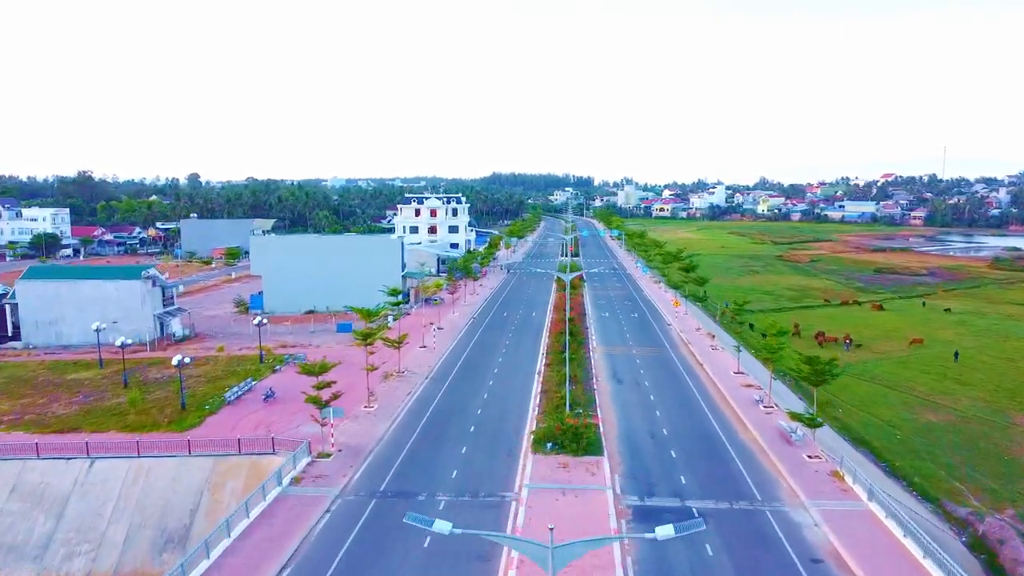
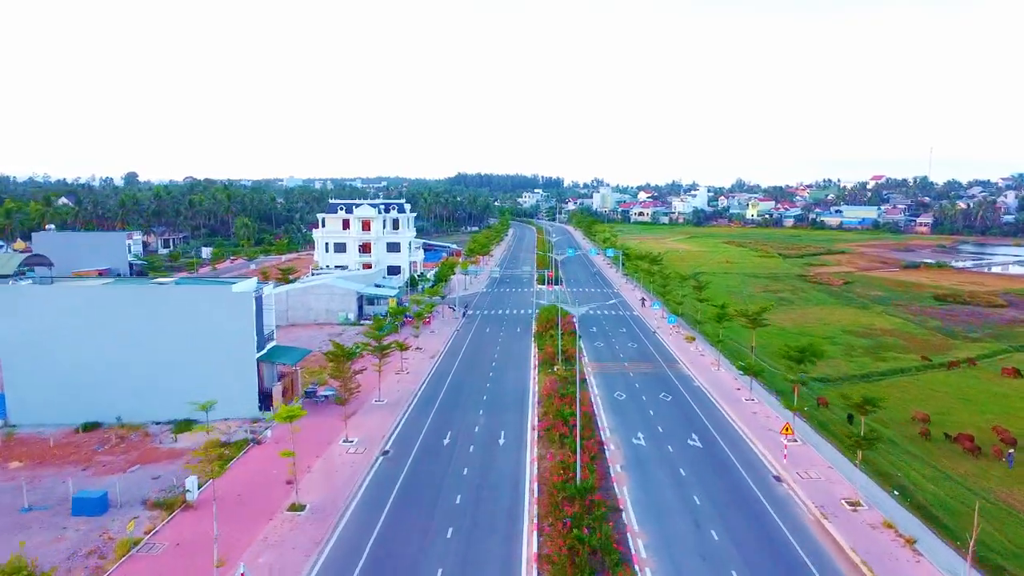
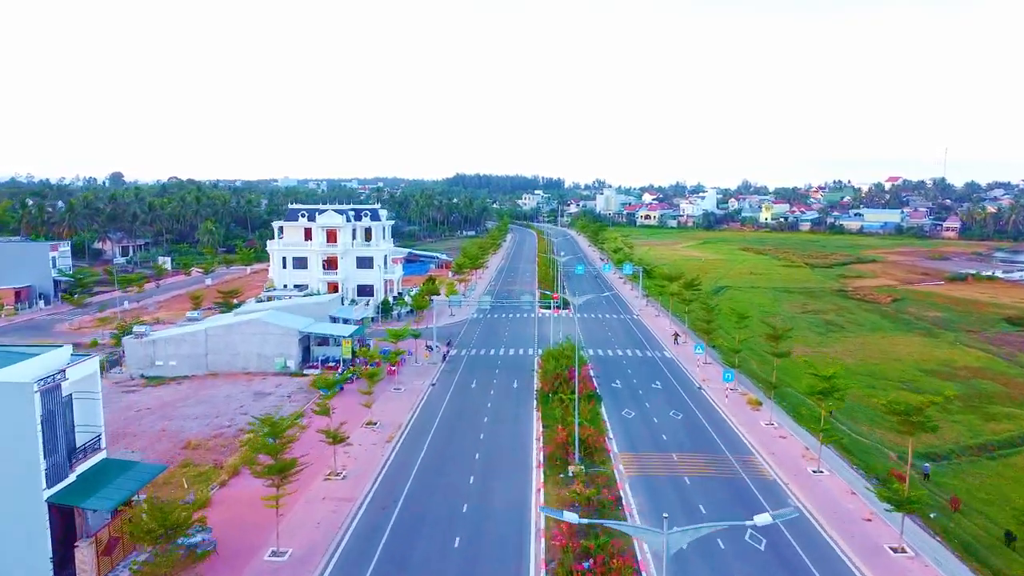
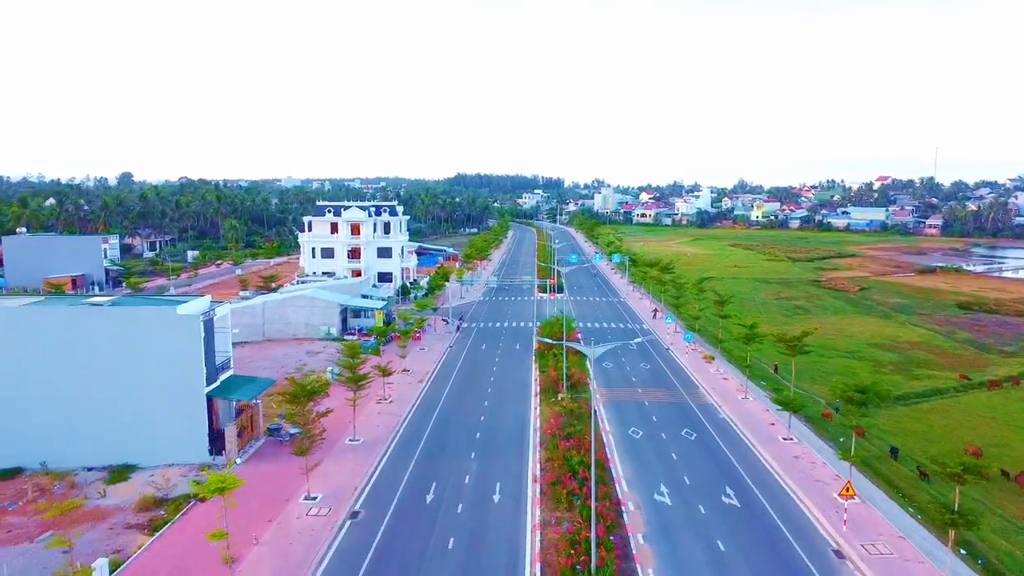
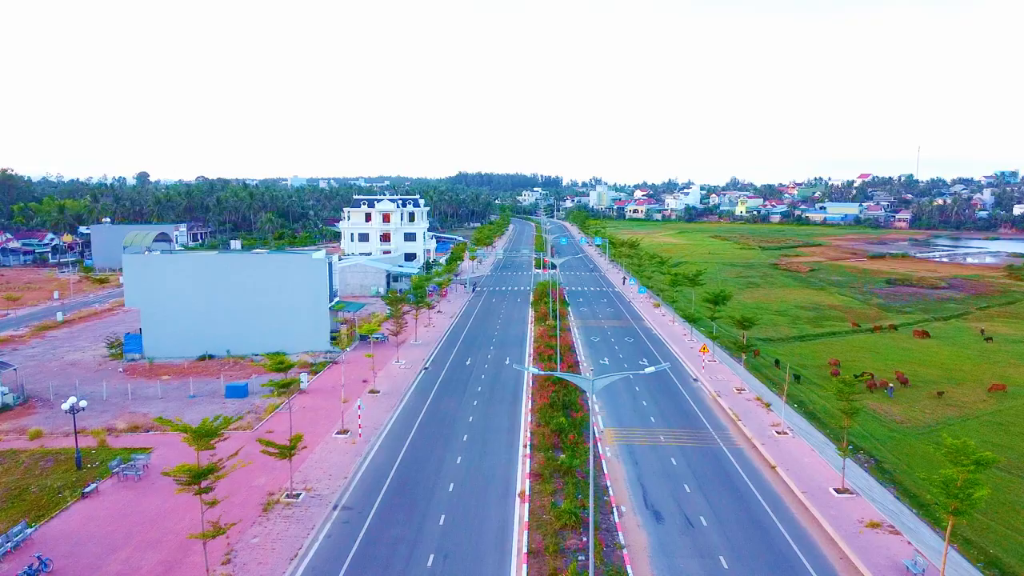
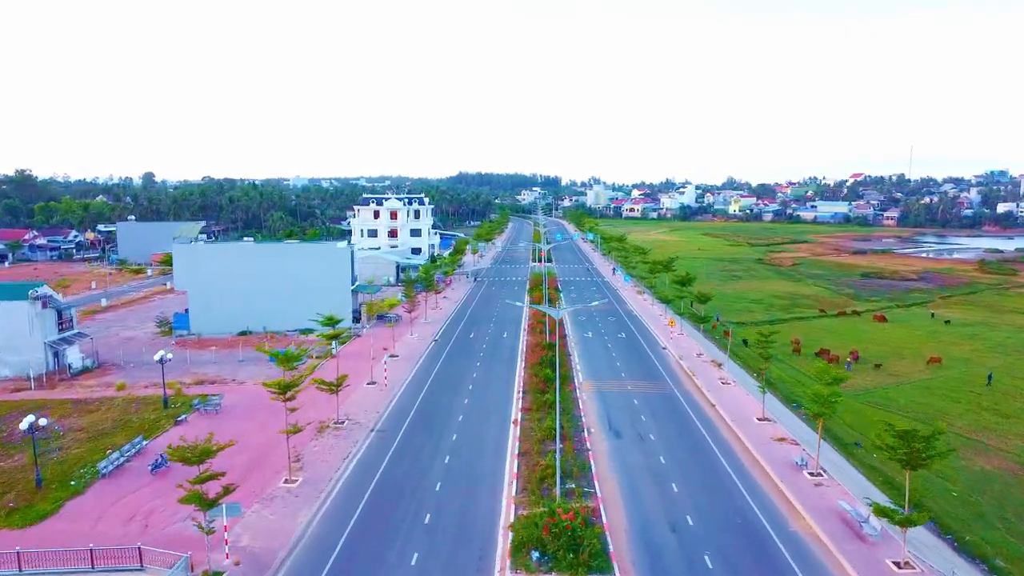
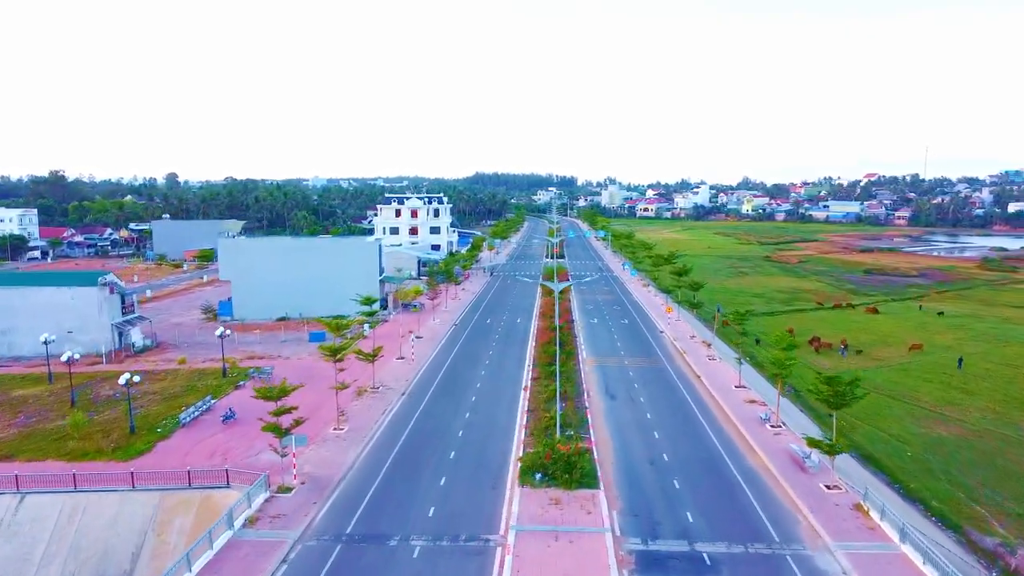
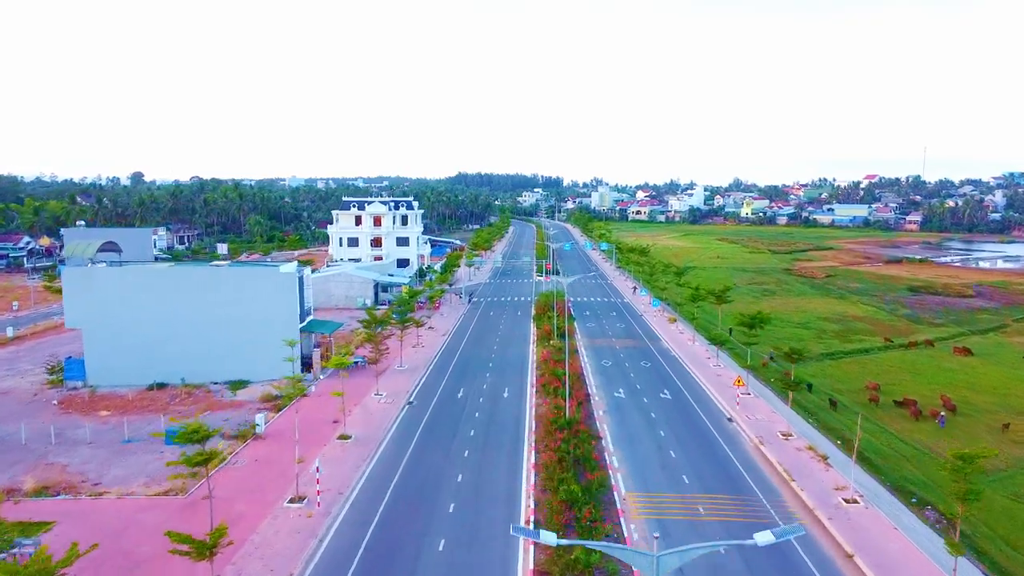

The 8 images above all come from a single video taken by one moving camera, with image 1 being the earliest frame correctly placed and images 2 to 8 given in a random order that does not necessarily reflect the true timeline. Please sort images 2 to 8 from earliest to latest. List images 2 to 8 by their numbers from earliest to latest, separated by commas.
7, 6, 5, 8, 2, 4, 3
